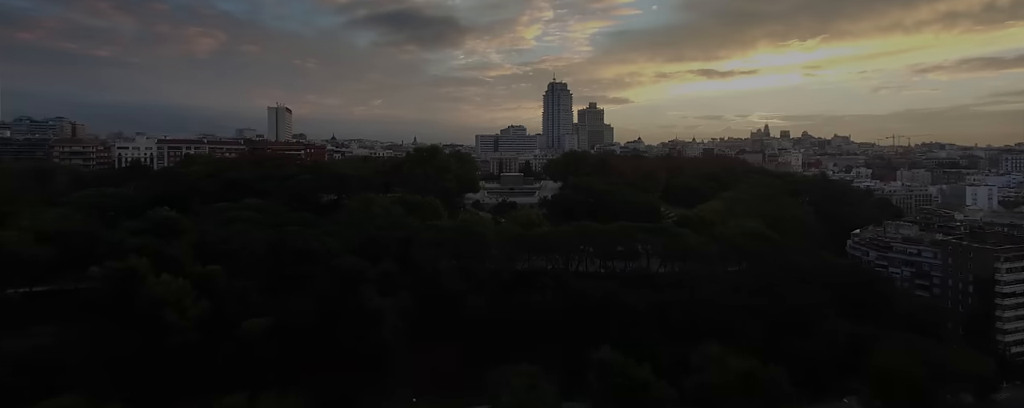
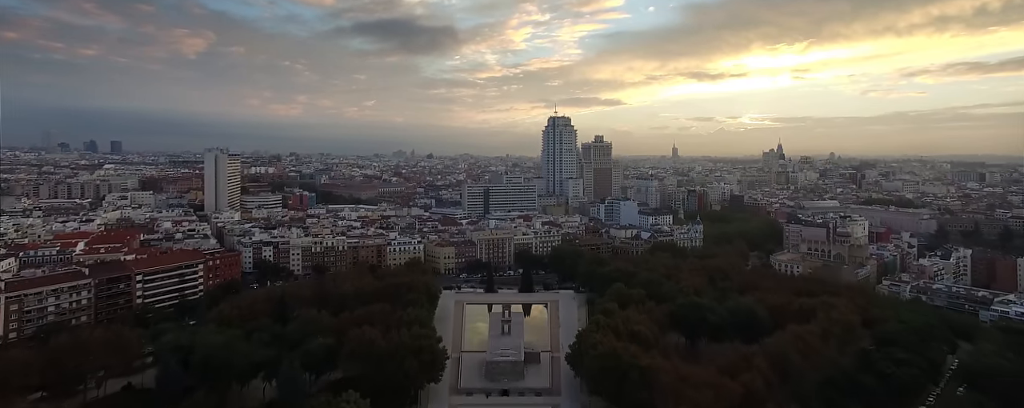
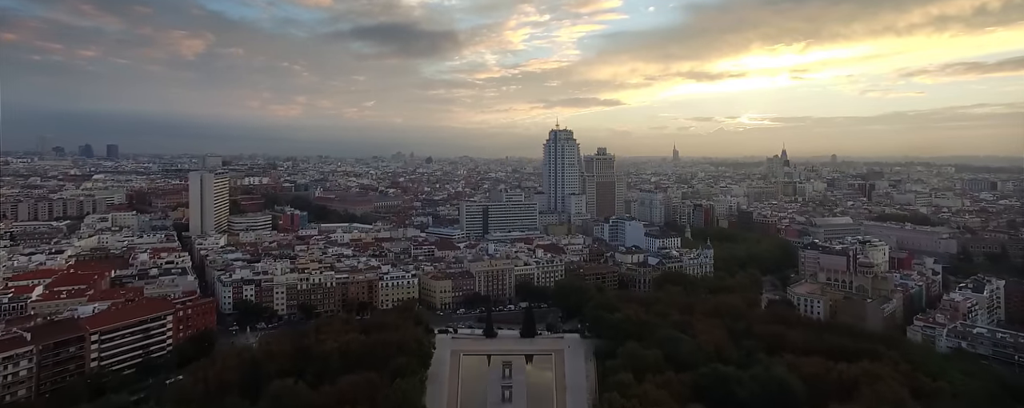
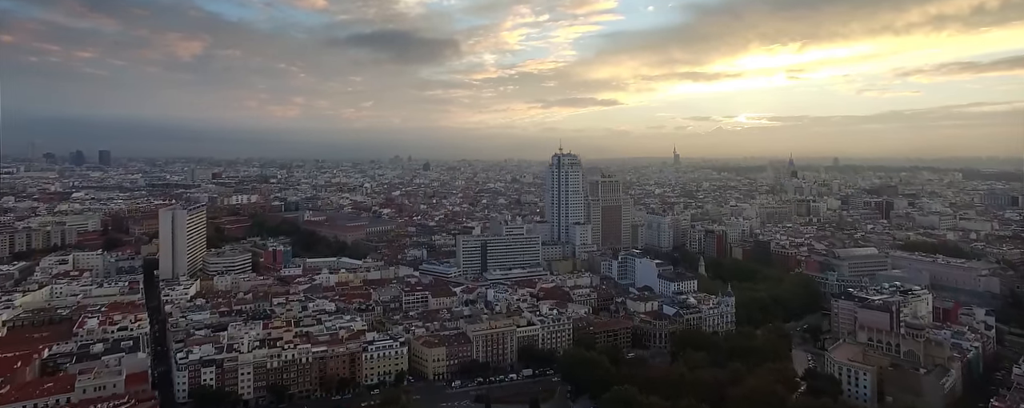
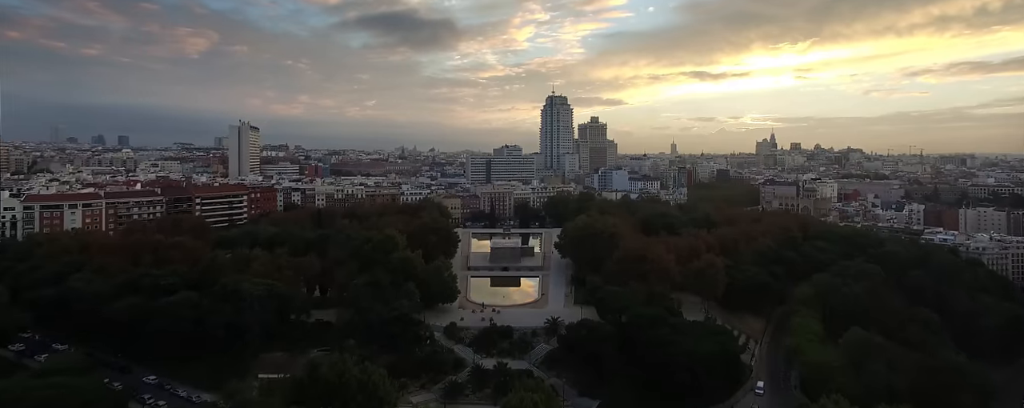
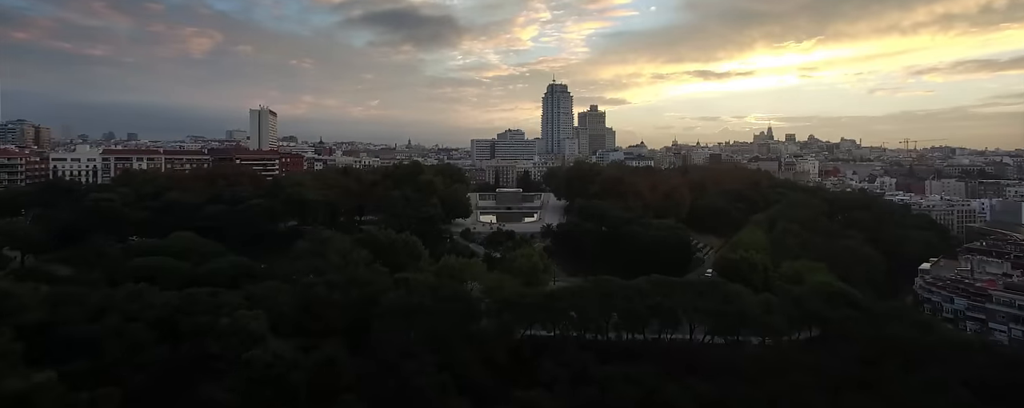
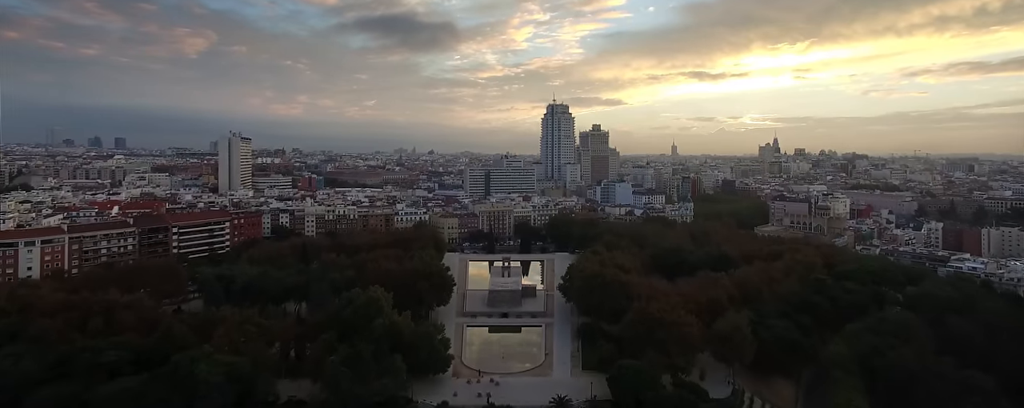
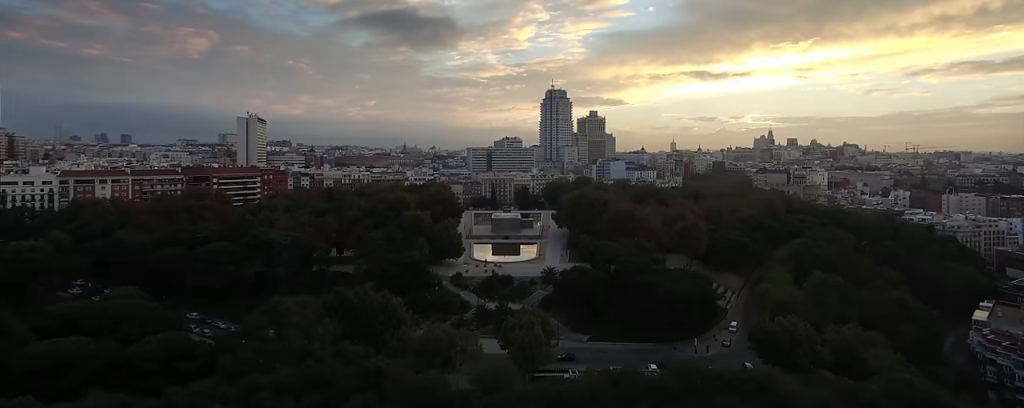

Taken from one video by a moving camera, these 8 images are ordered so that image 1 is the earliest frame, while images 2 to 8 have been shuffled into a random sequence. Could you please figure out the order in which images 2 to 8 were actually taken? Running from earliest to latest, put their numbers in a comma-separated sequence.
6, 8, 5, 7, 2, 3, 4
